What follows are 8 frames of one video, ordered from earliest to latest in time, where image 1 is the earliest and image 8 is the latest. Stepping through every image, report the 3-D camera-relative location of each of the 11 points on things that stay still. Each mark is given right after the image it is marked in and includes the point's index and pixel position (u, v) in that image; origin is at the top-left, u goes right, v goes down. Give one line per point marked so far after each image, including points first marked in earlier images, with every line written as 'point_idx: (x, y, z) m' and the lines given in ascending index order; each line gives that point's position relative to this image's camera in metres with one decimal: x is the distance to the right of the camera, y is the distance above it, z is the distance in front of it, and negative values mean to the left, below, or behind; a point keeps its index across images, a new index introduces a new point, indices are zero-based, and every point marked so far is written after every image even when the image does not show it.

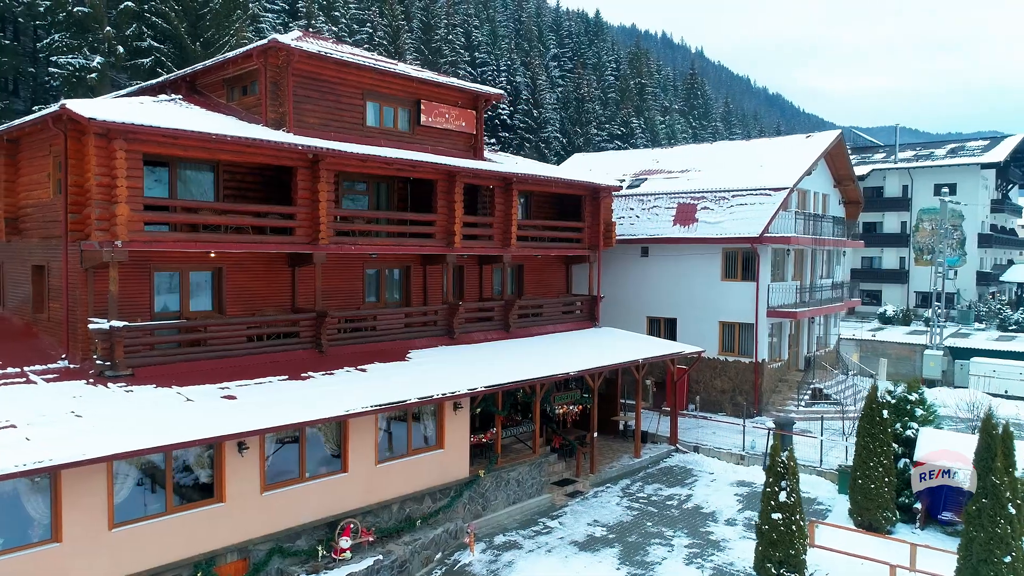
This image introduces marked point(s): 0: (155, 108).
0: (-8.0, +4.0, +14.9) m
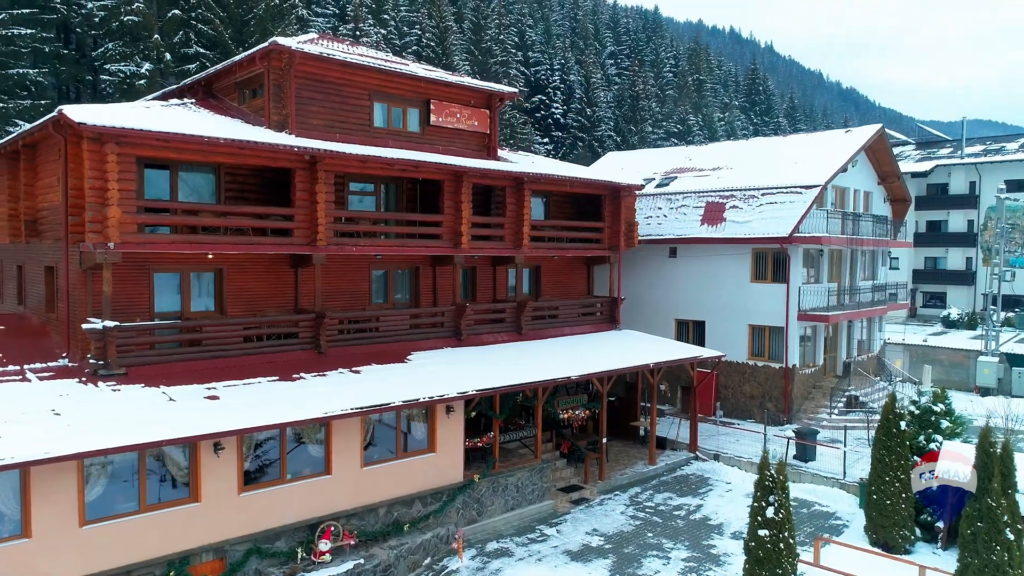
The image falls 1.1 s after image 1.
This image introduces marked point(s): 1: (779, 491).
0: (-8.0, +4.0, +15.3) m
1: (+4.0, -3.1, +10.2) m
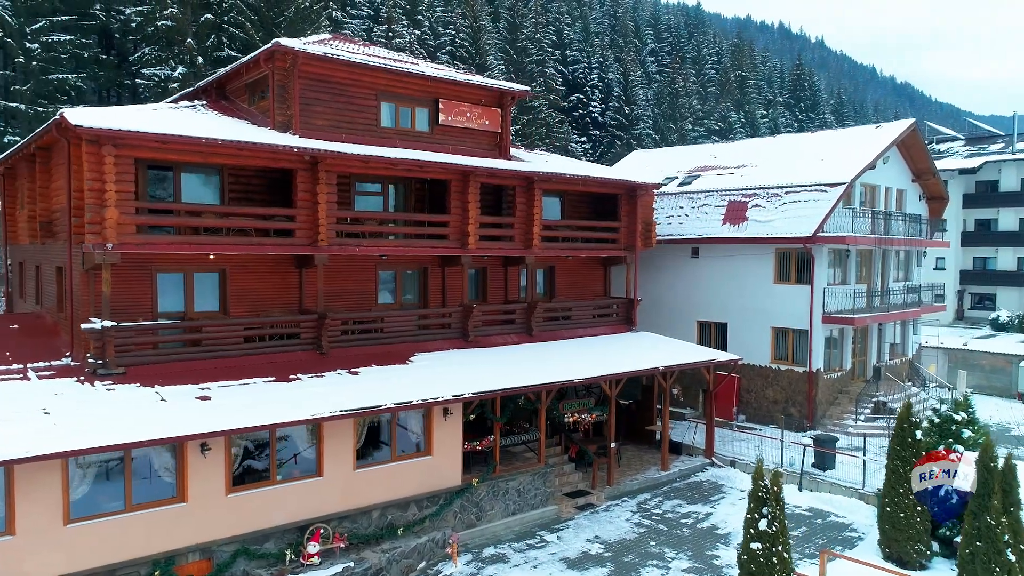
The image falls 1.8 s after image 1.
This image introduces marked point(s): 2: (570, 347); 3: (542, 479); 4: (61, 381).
0: (-7.9, +4.0, +15.4) m
1: (+3.8, -3.1, +9.8) m
2: (+1.7, -1.7, +19.8) m
3: (+0.7, -4.4, +15.6) m
4: (-7.8, -1.6, +11.7) m
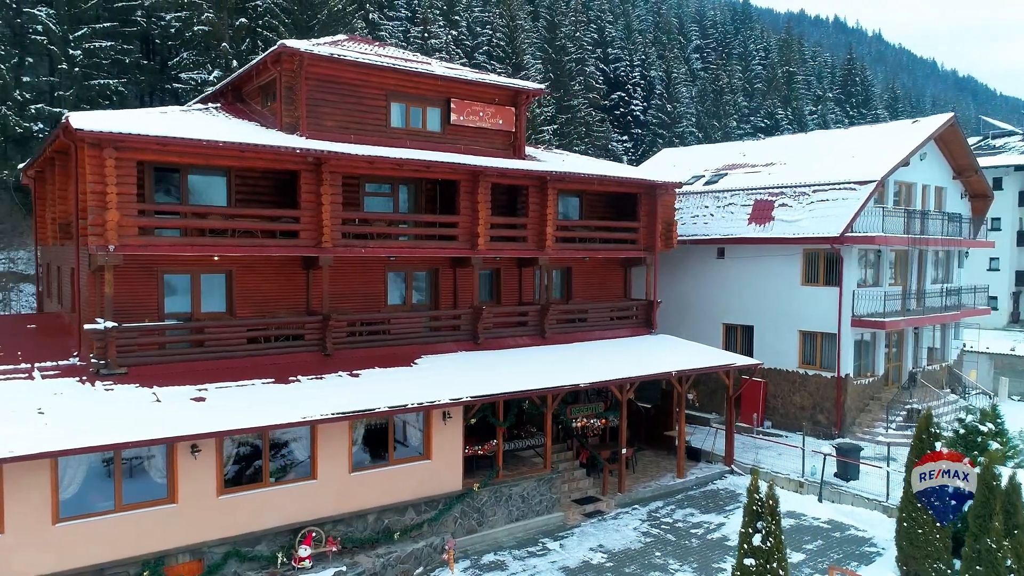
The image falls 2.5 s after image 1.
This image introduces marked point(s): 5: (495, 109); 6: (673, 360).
0: (-7.8, +3.9, +15.6) m
1: (+3.5, -3.2, +9.3) m
2: (+2.1, -1.8, +19.4) m
3: (+0.8, -4.5, +15.3) m
4: (-7.9, -1.6, +11.9) m
5: (-0.5, +5.3, +19.8) m
6: (+4.6, -2.1, +19.3) m
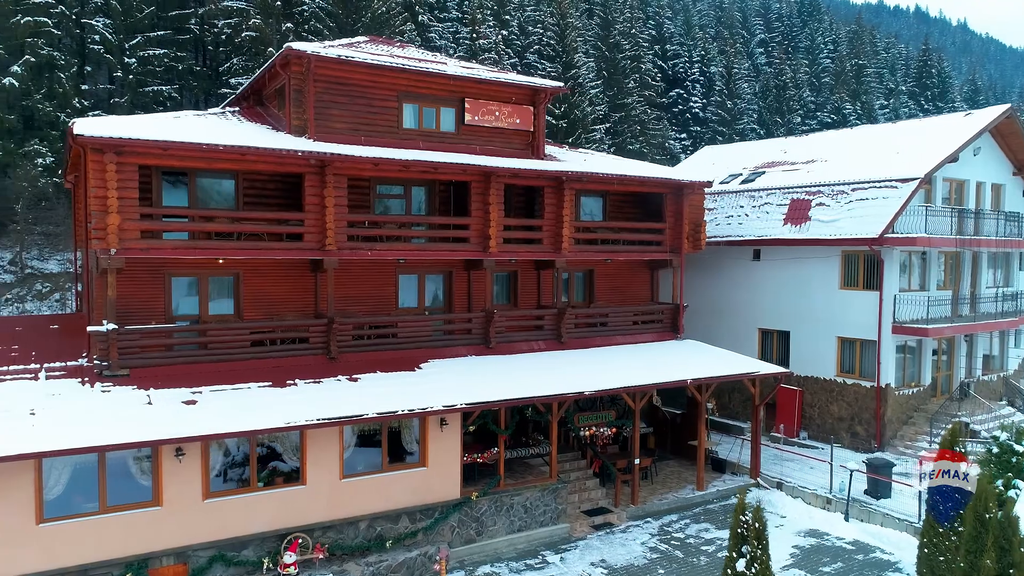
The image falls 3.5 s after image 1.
0: (-7.6, +3.9, +15.9) m
1: (+3.1, -3.3, +8.6) m
2: (+2.5, -1.9, +18.8) m
3: (+0.9, -4.6, +14.8) m
4: (-8.1, -1.7, +12.2) m
5: (0.0, +5.2, +19.4) m
6: (+5.0, -2.2, +18.5) m
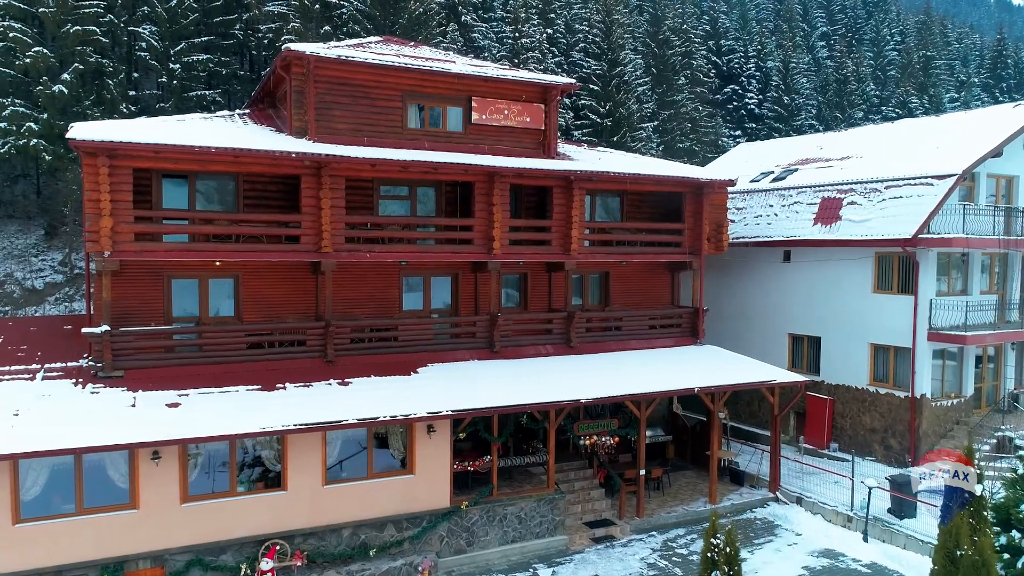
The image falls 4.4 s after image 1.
0: (-7.6, +3.9, +16.0) m
1: (+2.5, -3.4, +8.0) m
2: (+2.7, -2.0, +18.2) m
3: (+0.8, -4.6, +14.4) m
4: (-8.4, -1.7, +12.4) m
5: (+0.3, +5.1, +19.0) m
6: (+5.1, -2.3, +17.7) m
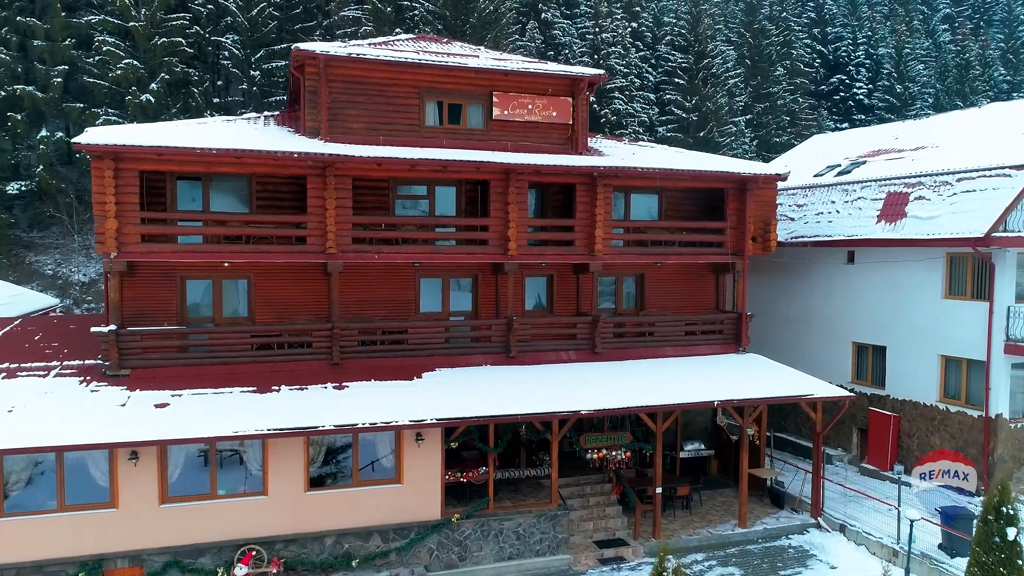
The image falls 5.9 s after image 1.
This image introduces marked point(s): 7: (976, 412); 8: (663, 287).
0: (-7.3, +3.8, +16.3) m
1: (+1.7, -3.5, +7.0) m
2: (+3.2, -2.0, +17.1) m
3: (+0.7, -4.7, +13.6) m
4: (-8.5, -1.7, +12.8) m
5: (+1.0, +5.0, +18.2) m
6: (+5.5, -2.4, +16.3) m
7: (+12.2, -3.2, +17.7) m
8: (+4.4, 0.0, +19.9) m
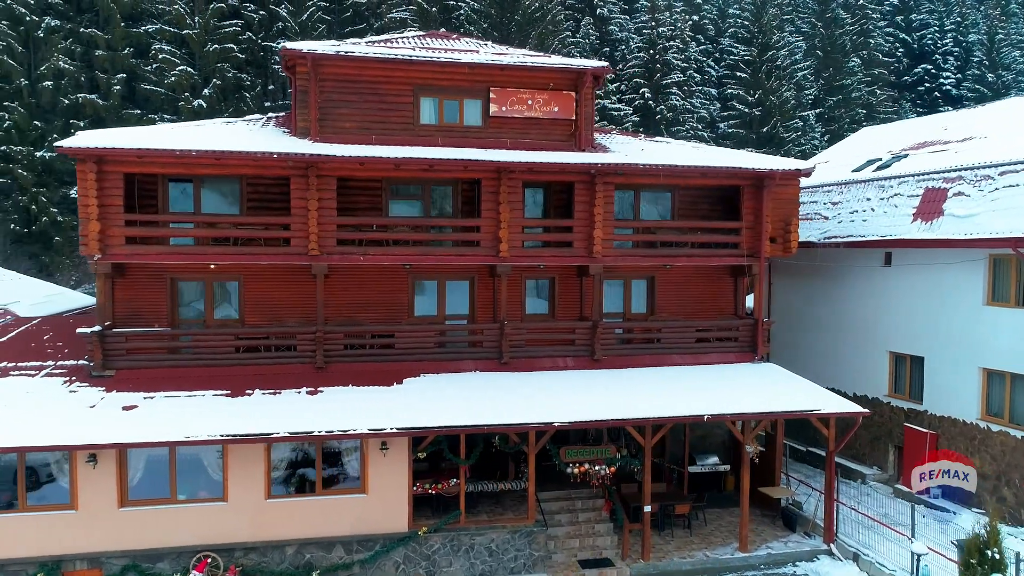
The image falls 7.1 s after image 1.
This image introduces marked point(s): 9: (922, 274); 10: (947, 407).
0: (-7.4, +3.8, +16.4) m
1: (+0.5, -3.6, +6.3) m
2: (+3.0, -2.2, +16.3) m
3: (+0.3, -4.8, +13.0) m
4: (-9.0, -1.8, +13.1) m
5: (+1.0, +4.9, +17.5) m
6: (+5.3, -2.5, +15.2) m
7: (+12.1, -3.4, +16.0) m
8: (+4.6, -0.1, +18.9) m
9: (+11.2, +0.4, +18.5) m
10: (+11.5, -3.2, +17.8) m
